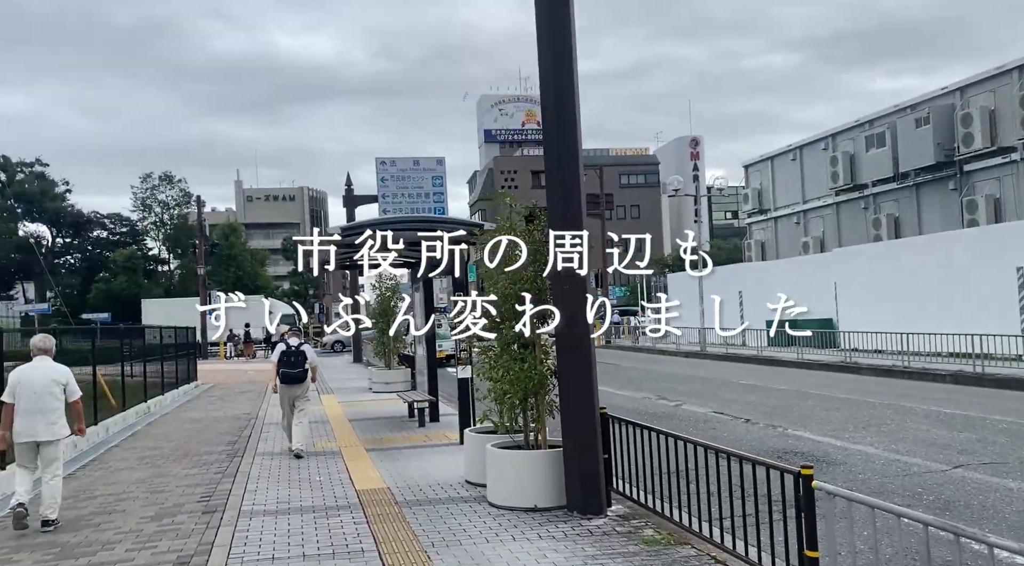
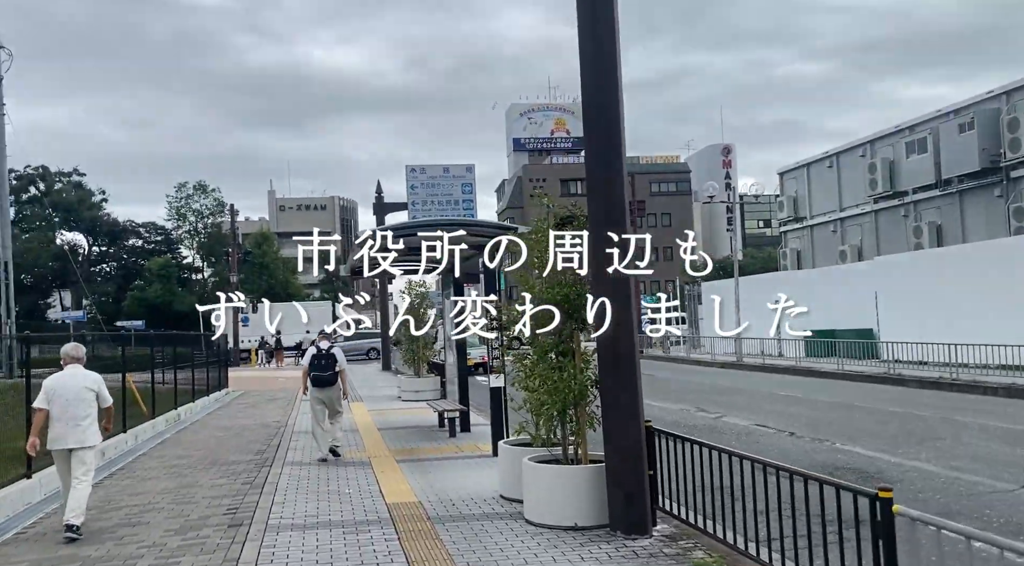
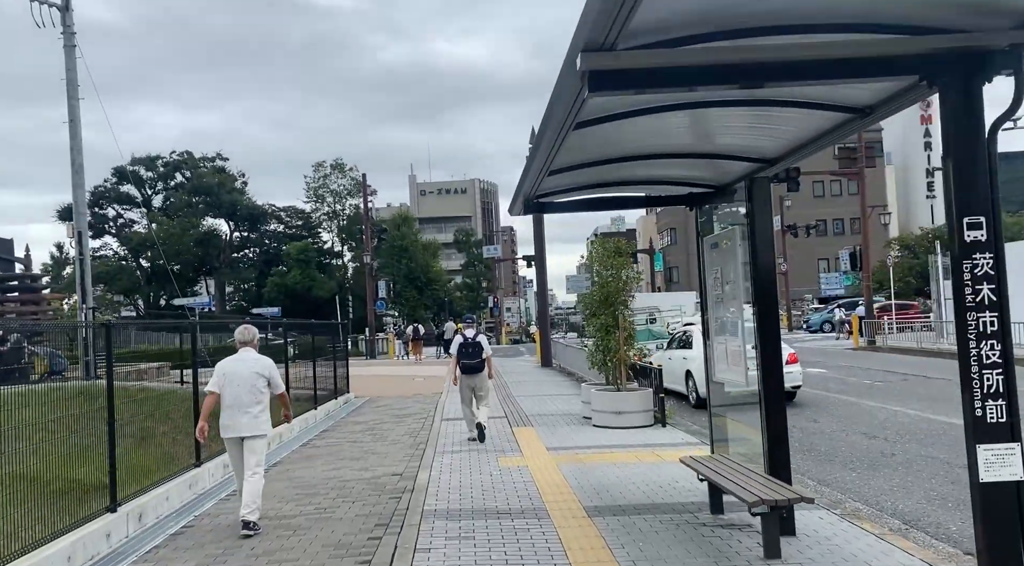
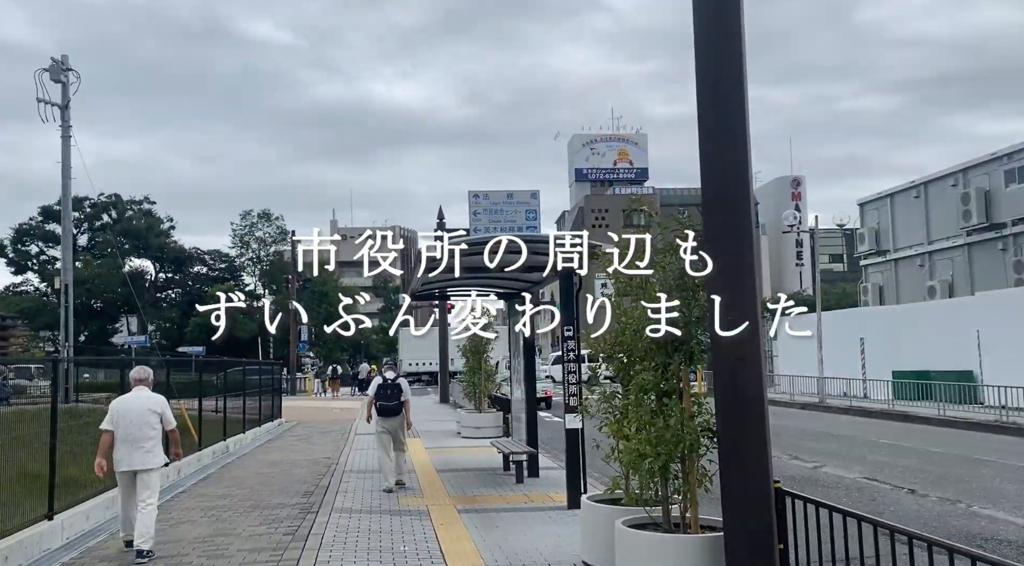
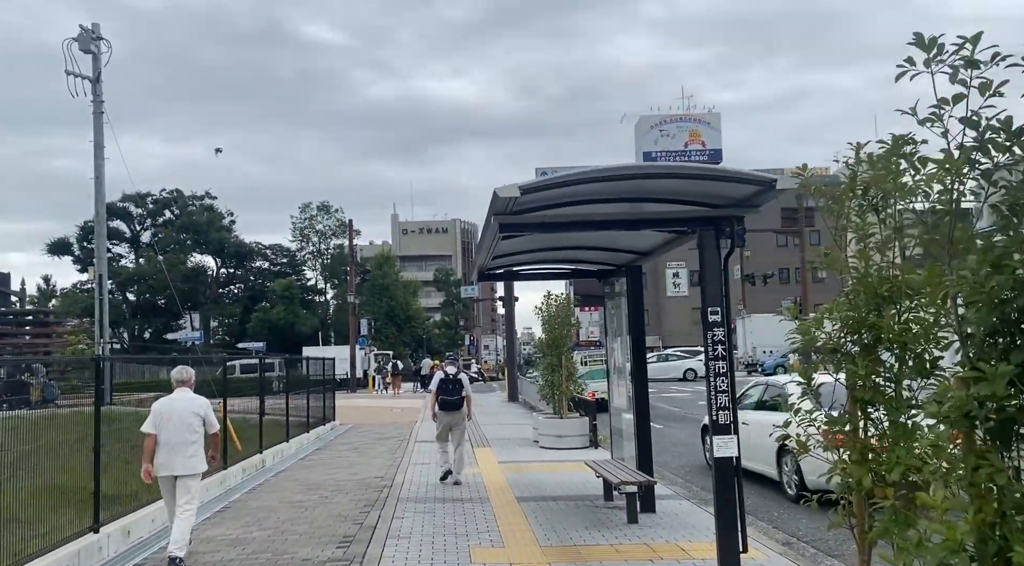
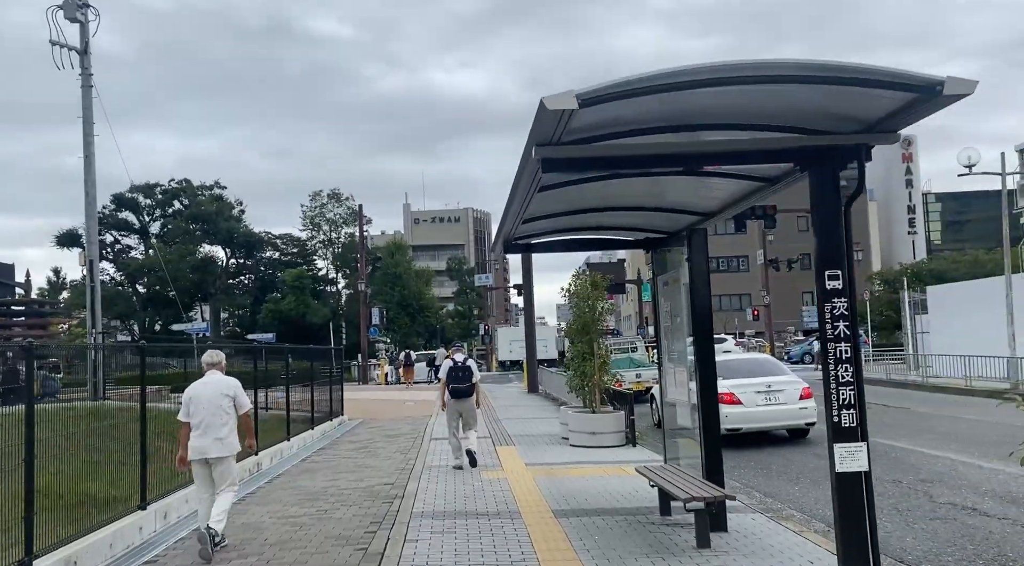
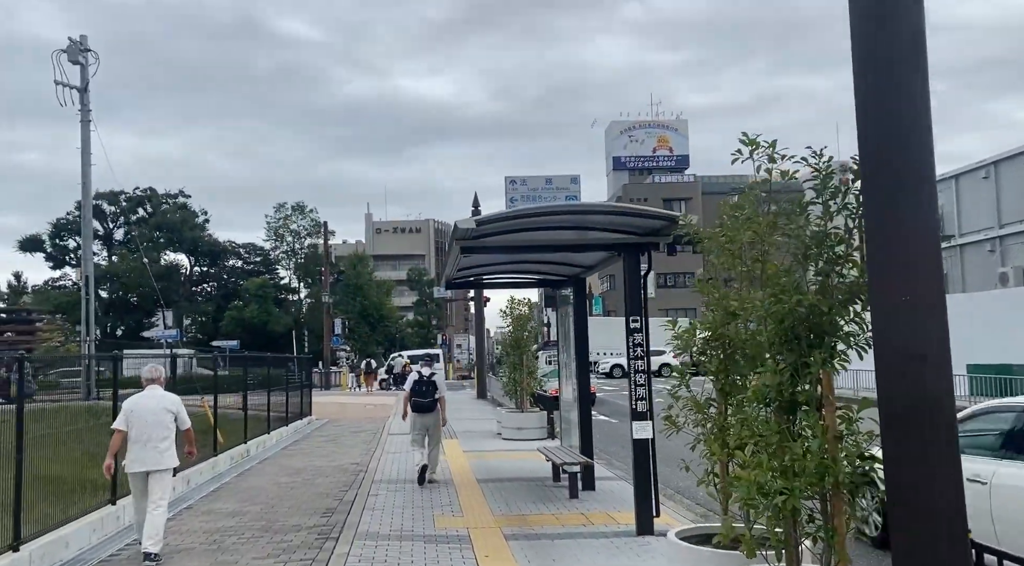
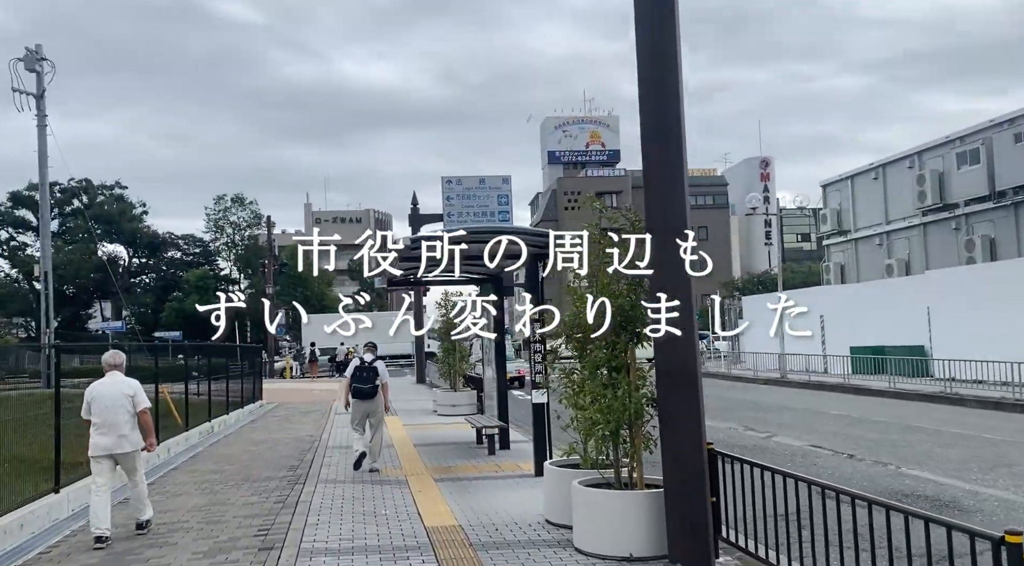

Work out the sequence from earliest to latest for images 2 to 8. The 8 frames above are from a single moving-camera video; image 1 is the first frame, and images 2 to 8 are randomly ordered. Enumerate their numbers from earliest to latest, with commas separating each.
2, 8, 4, 7, 5, 6, 3
